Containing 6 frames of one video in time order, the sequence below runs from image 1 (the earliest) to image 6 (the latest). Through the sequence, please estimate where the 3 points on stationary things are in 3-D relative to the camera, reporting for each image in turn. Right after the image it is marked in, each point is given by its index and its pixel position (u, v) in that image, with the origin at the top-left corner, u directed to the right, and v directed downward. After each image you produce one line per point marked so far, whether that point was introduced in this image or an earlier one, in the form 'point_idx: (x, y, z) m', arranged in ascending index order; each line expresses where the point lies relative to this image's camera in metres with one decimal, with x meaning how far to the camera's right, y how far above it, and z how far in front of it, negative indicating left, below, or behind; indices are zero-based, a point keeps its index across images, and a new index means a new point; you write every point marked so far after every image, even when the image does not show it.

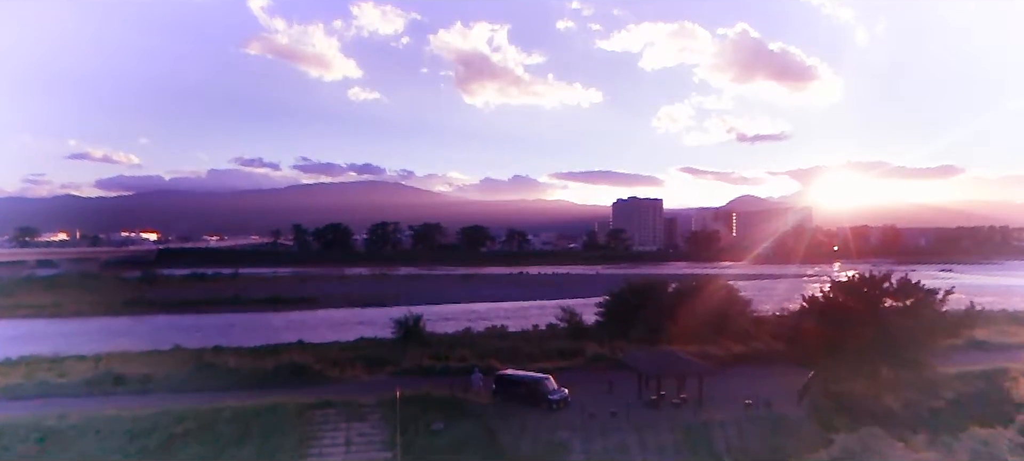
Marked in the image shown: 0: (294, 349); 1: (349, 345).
0: (-3.7, -2.0, +14.5) m
1: (-2.8, -2.0, +14.8) m
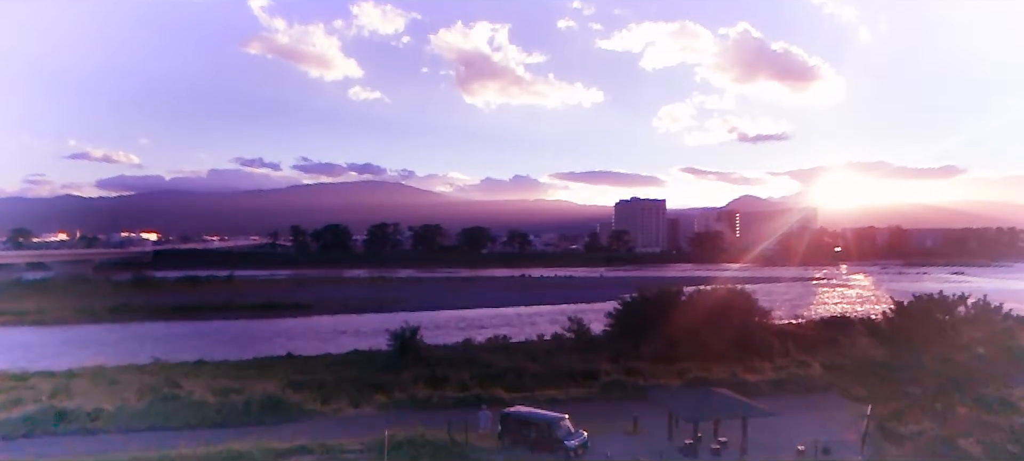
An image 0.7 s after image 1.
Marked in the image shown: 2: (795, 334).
0: (-3.6, -2.1, +13.4) m
1: (-2.7, -2.1, +13.7) m
2: (+5.4, -1.9, +16.5) m
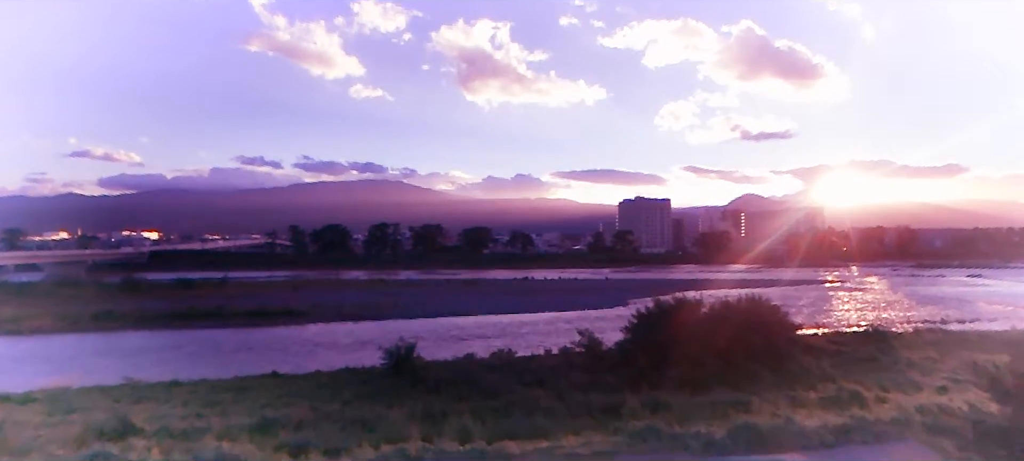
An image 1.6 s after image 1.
0: (-3.5, -2.2, +12.1) m
1: (-2.6, -2.2, +12.3) m
2: (+5.5, -2.0, +15.1) m
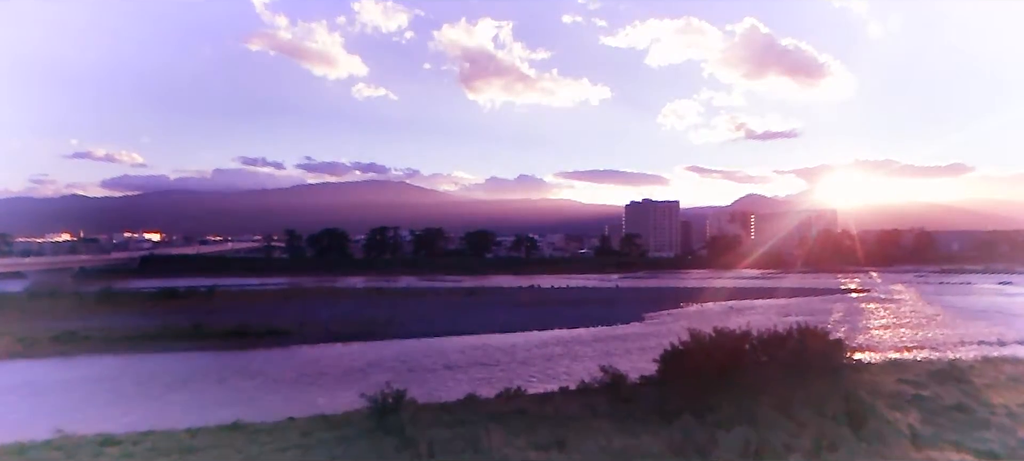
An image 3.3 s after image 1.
0: (-3.4, -2.5, +9.6) m
1: (-2.5, -2.5, +9.8) m
2: (+5.6, -2.3, +12.6) m
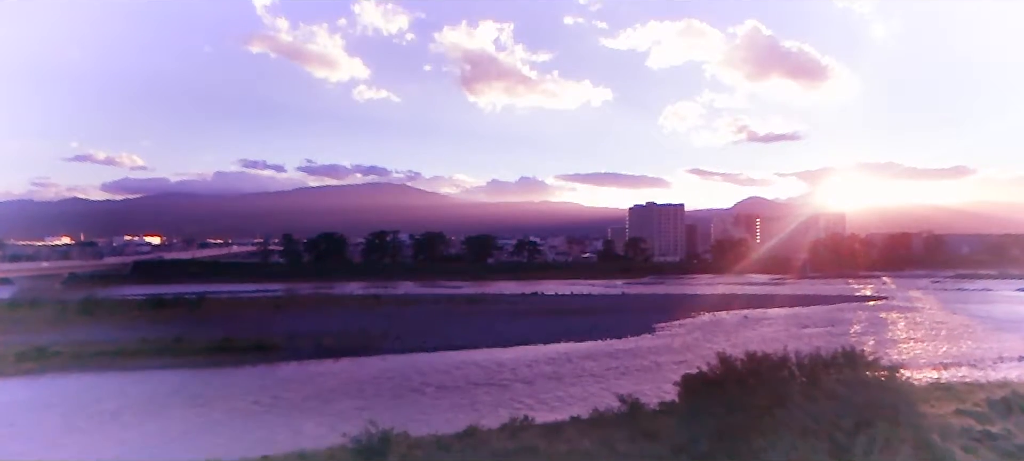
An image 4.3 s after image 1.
0: (-3.3, -2.7, +8.0) m
1: (-2.4, -2.6, +8.2) m
2: (+5.7, -2.4, +11.0) m
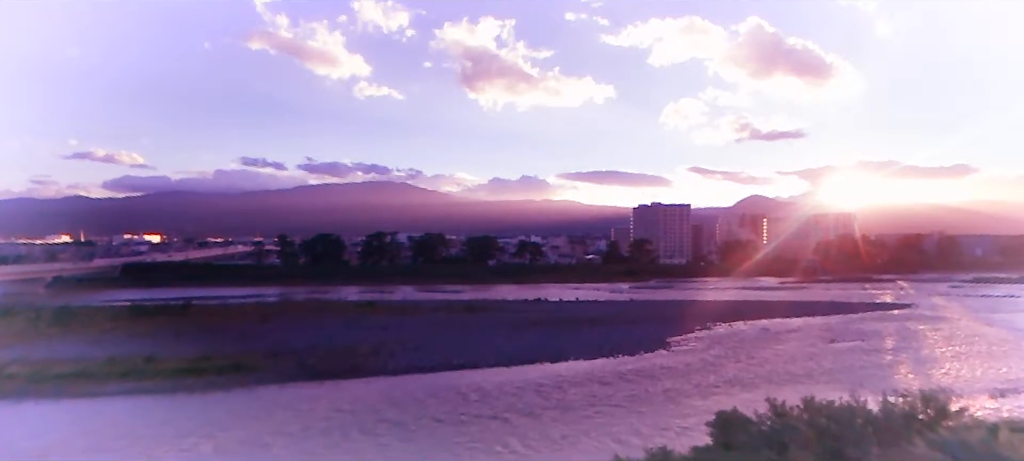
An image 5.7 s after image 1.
0: (-3.2, -2.9, +5.9) m
1: (-2.3, -2.9, +6.1) m
2: (+5.8, -2.7, +8.9) m
